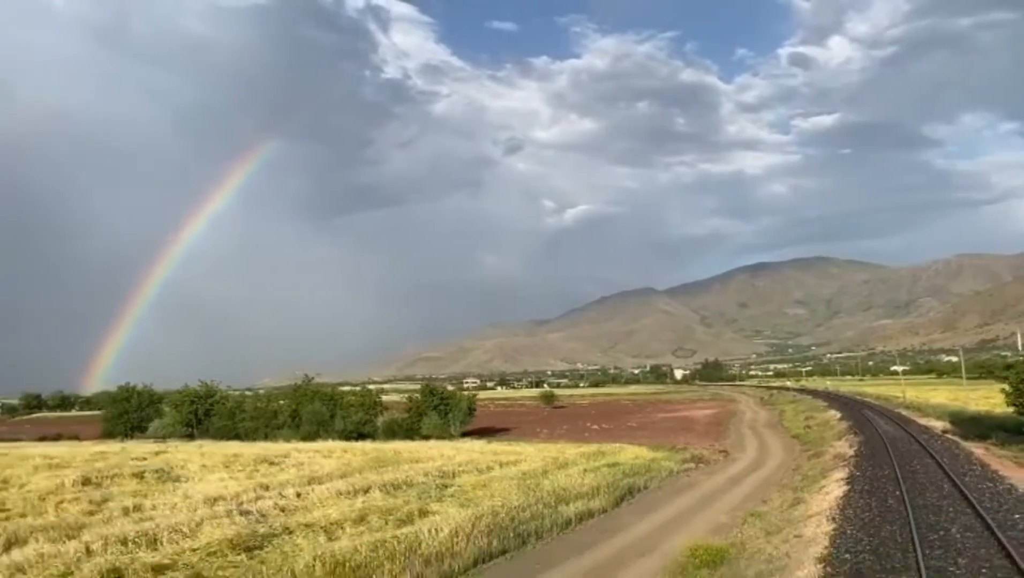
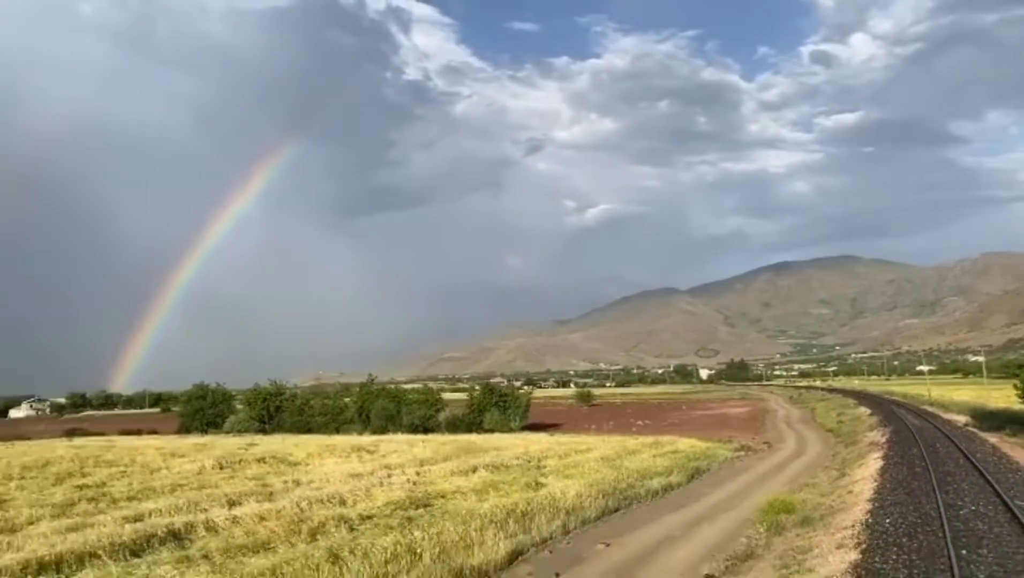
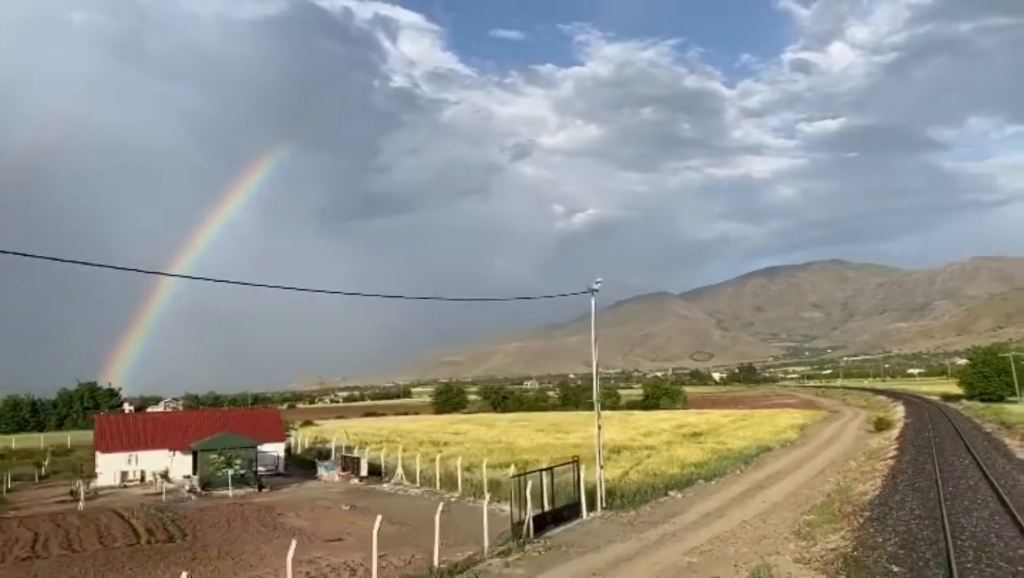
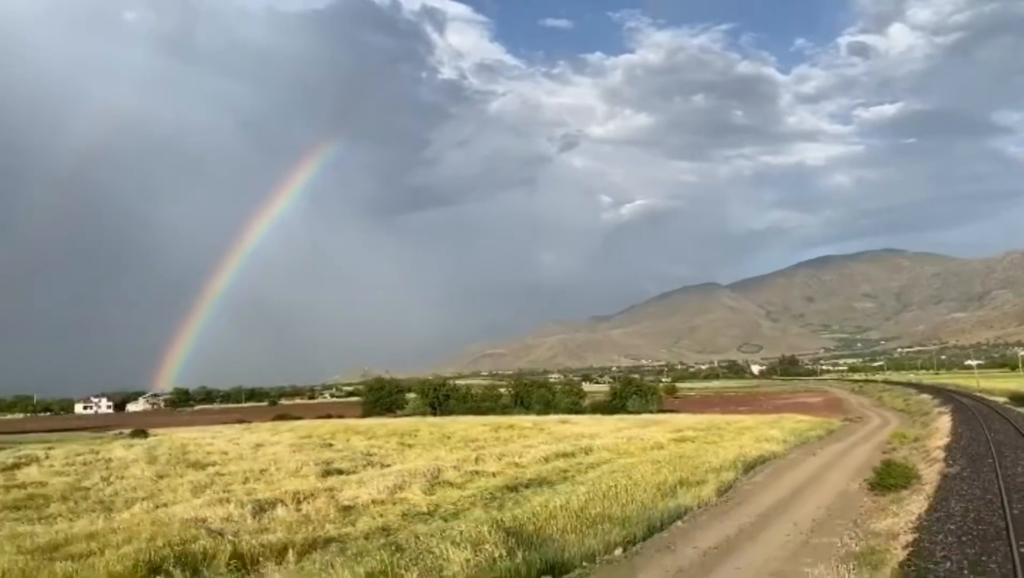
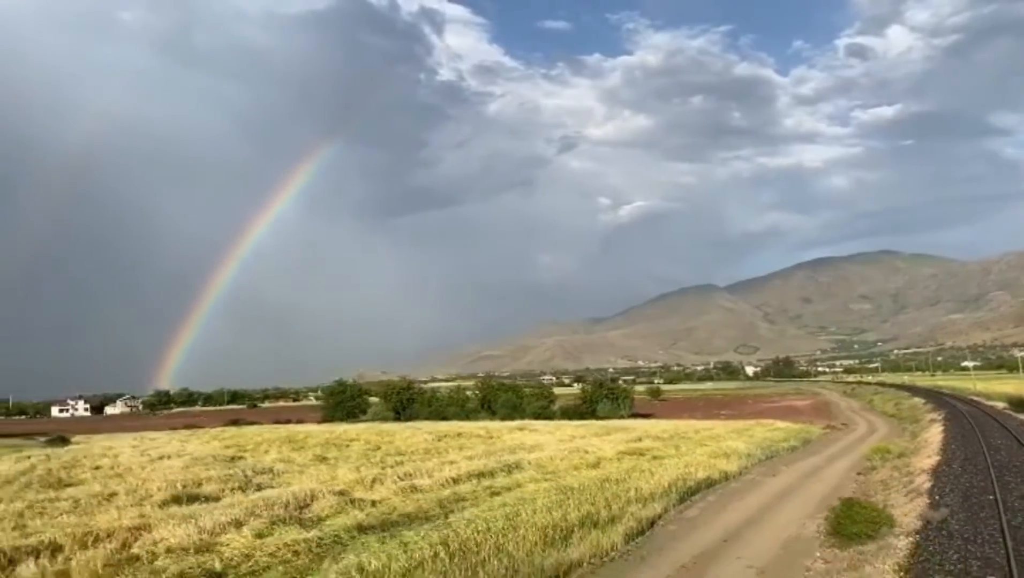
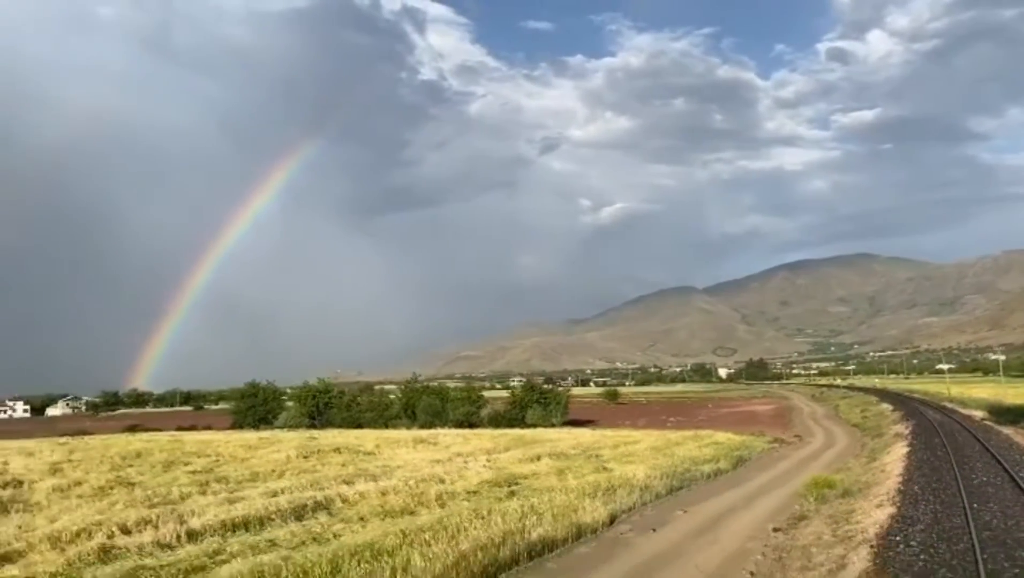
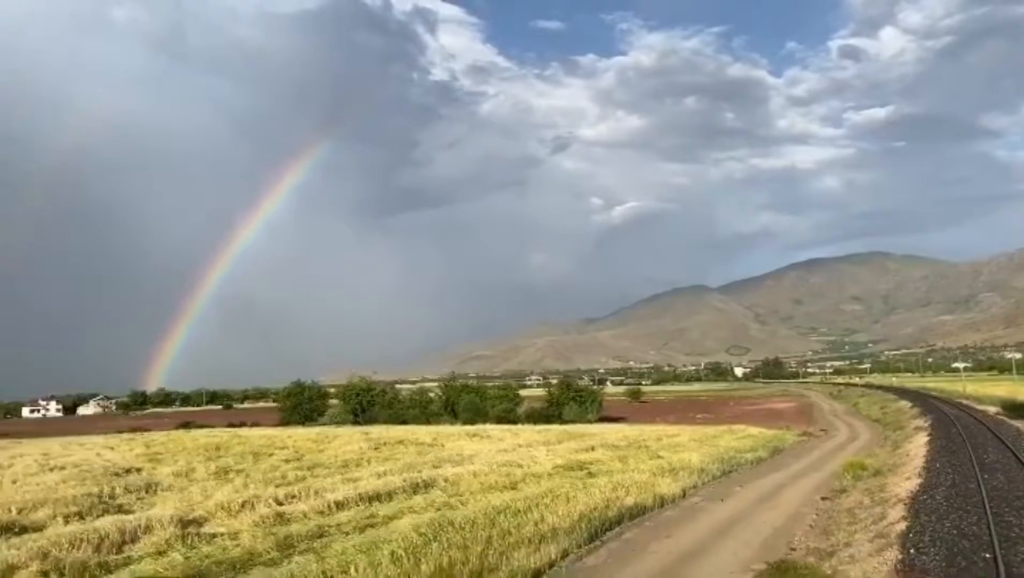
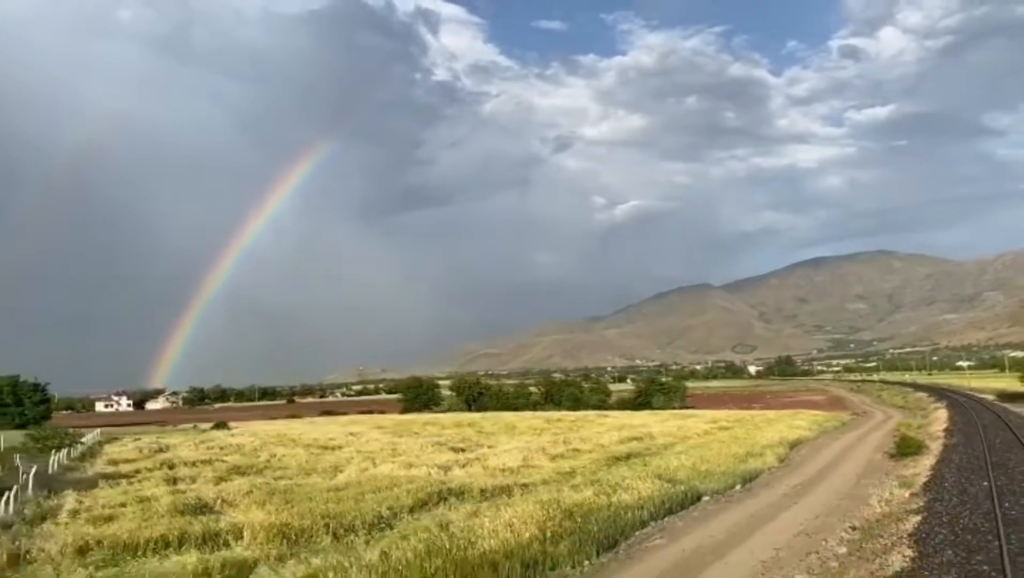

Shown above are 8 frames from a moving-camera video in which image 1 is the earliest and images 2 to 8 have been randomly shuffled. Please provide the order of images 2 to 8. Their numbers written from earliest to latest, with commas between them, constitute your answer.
2, 6, 7, 5, 4, 8, 3
